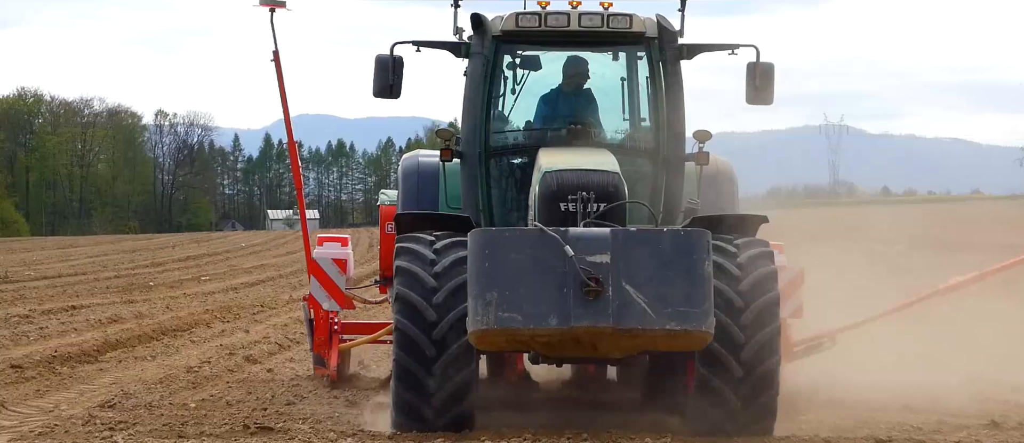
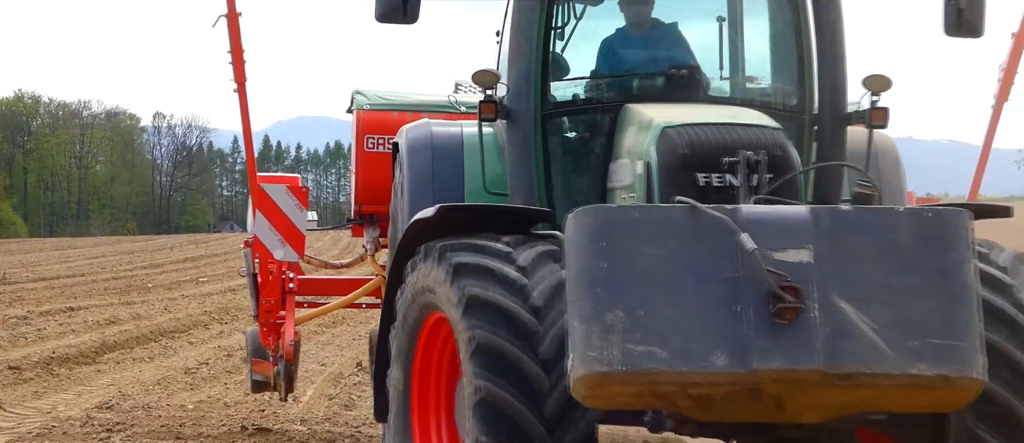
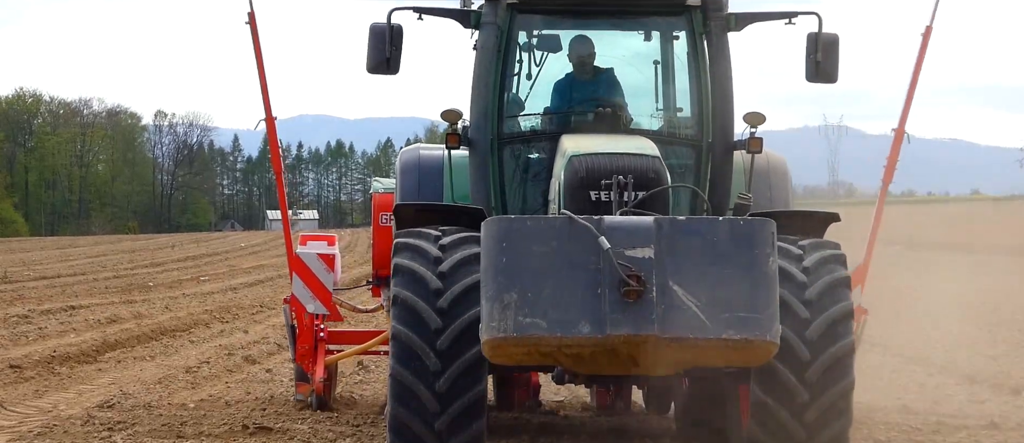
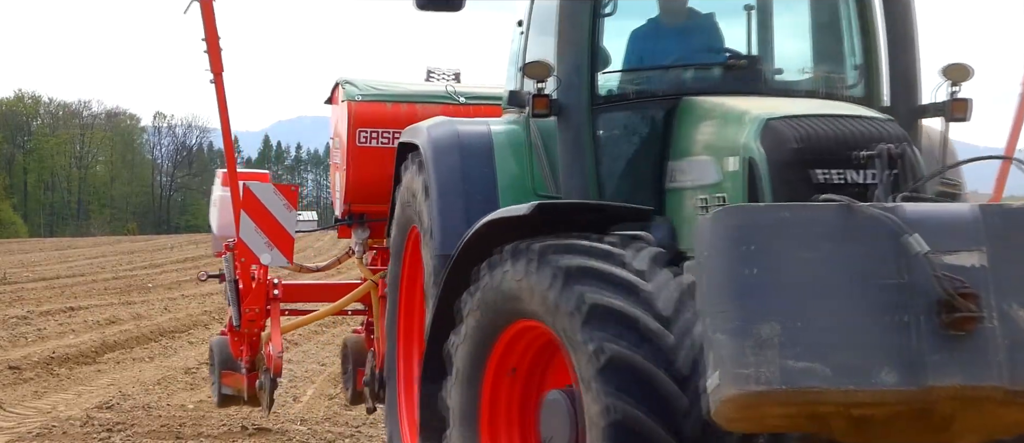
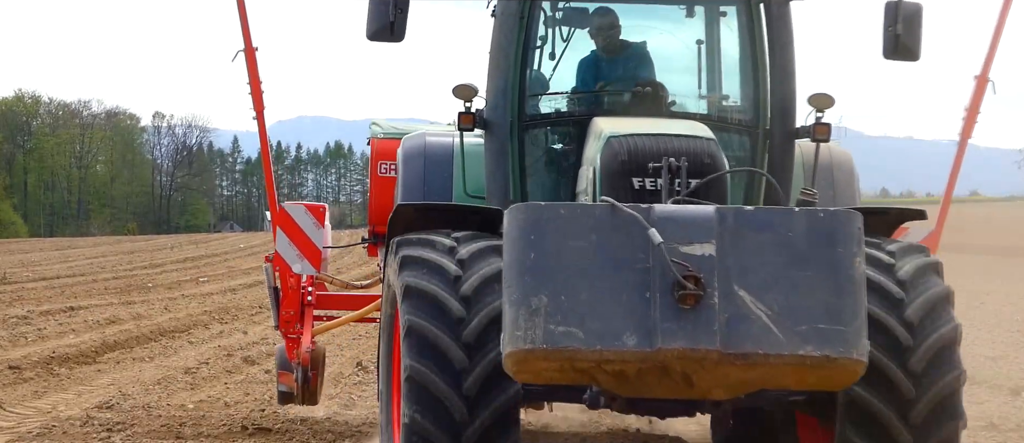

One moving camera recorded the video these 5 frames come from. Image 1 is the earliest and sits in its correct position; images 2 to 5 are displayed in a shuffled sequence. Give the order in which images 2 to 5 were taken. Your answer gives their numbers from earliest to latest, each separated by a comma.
3, 5, 2, 4
